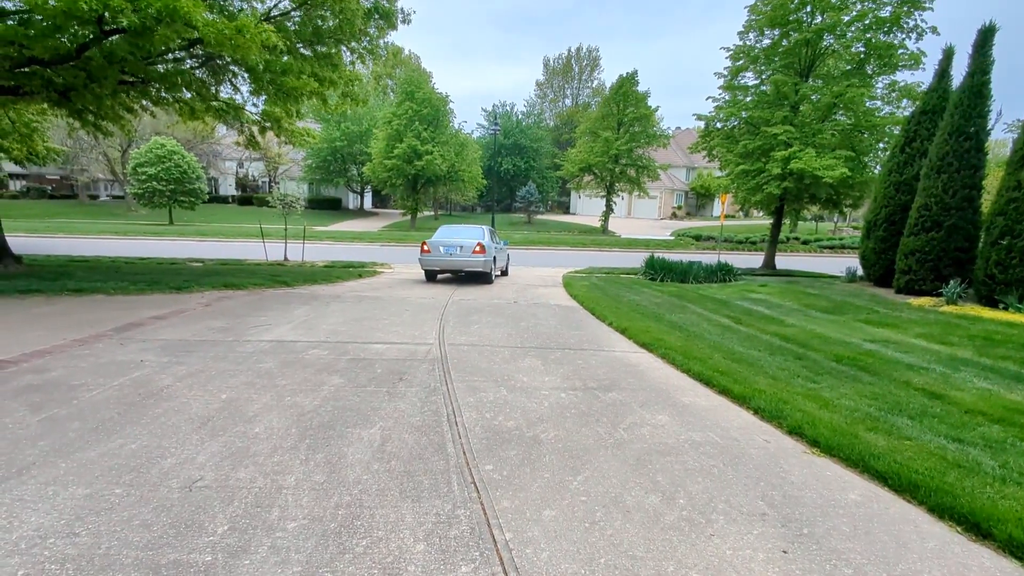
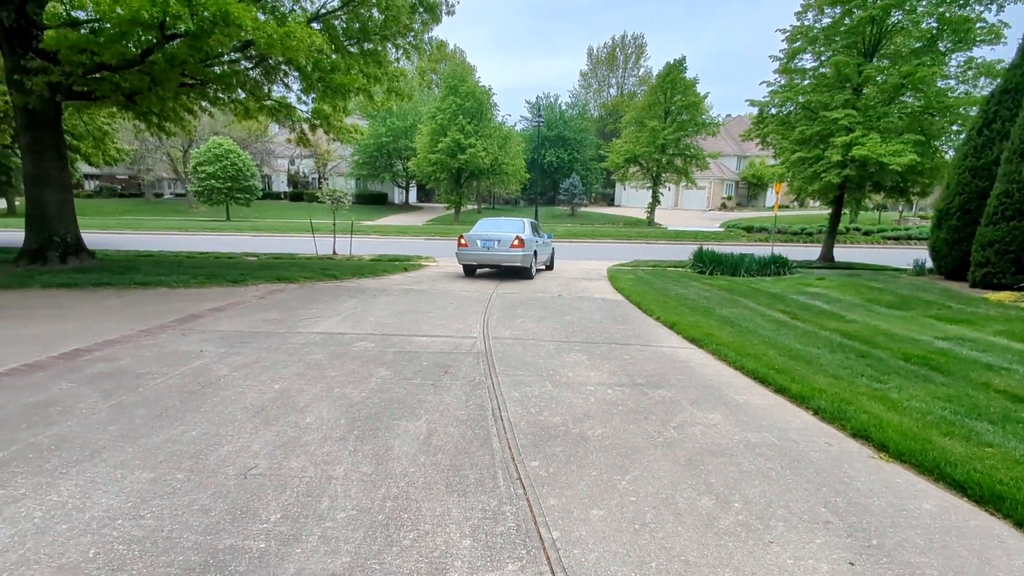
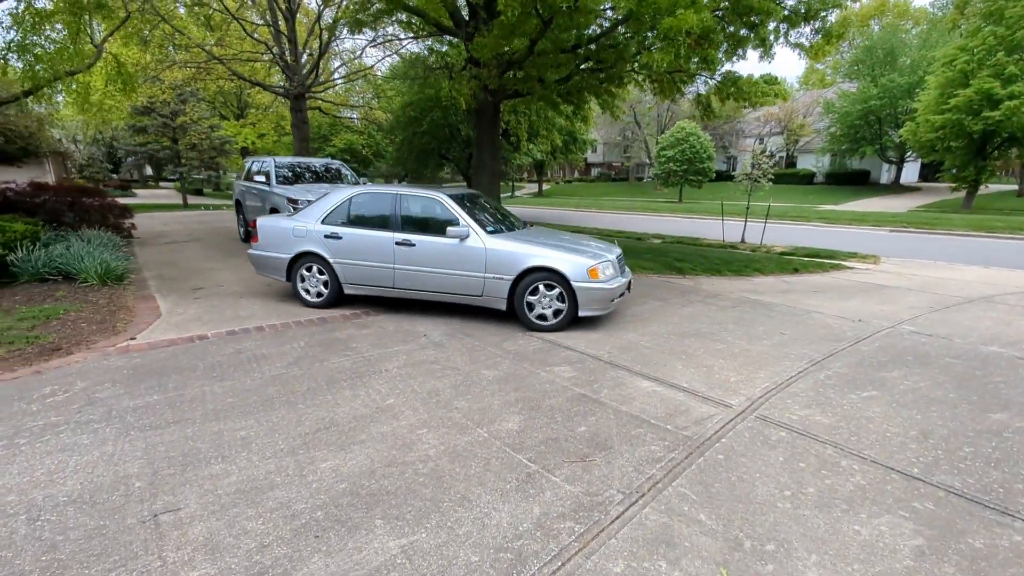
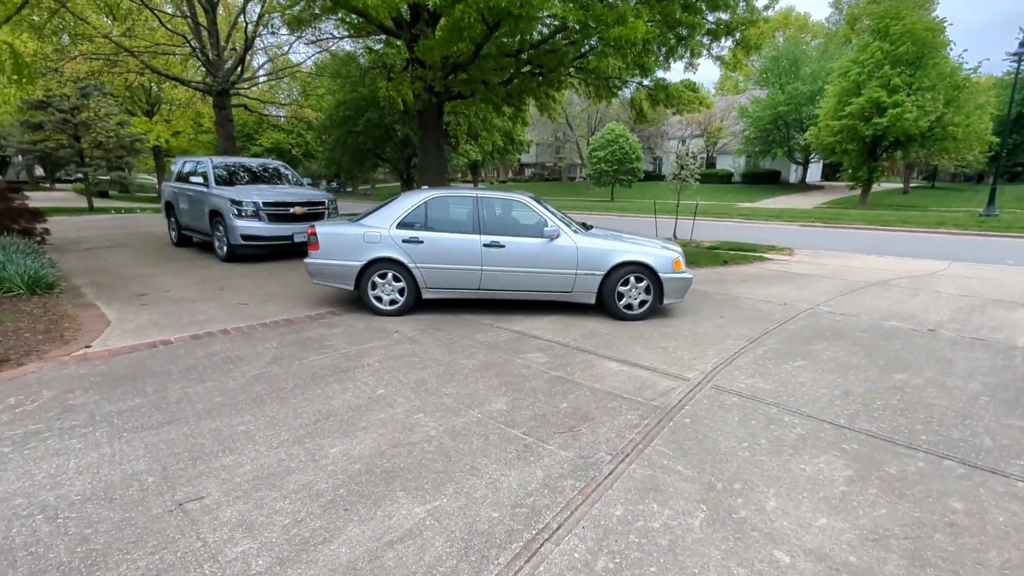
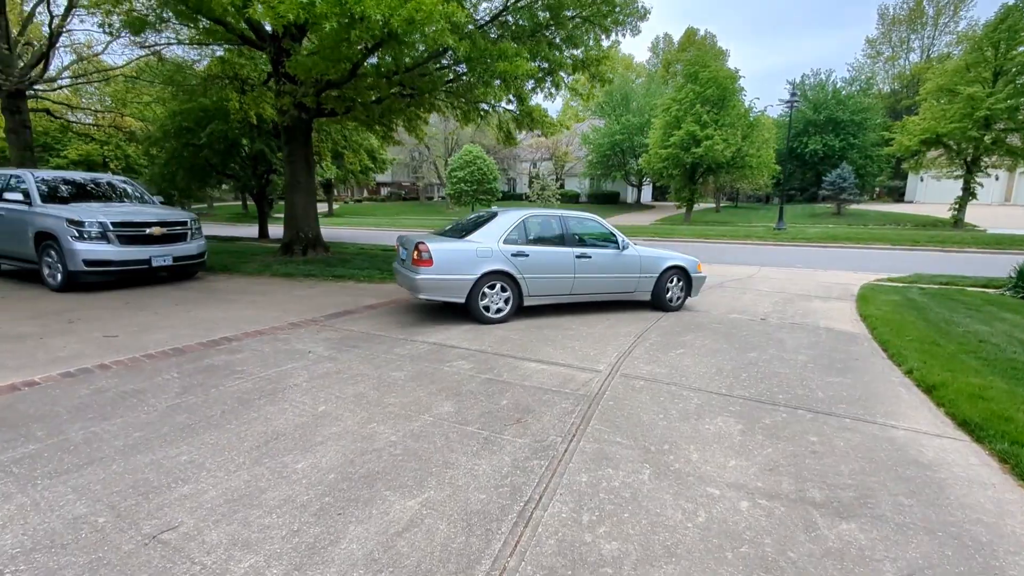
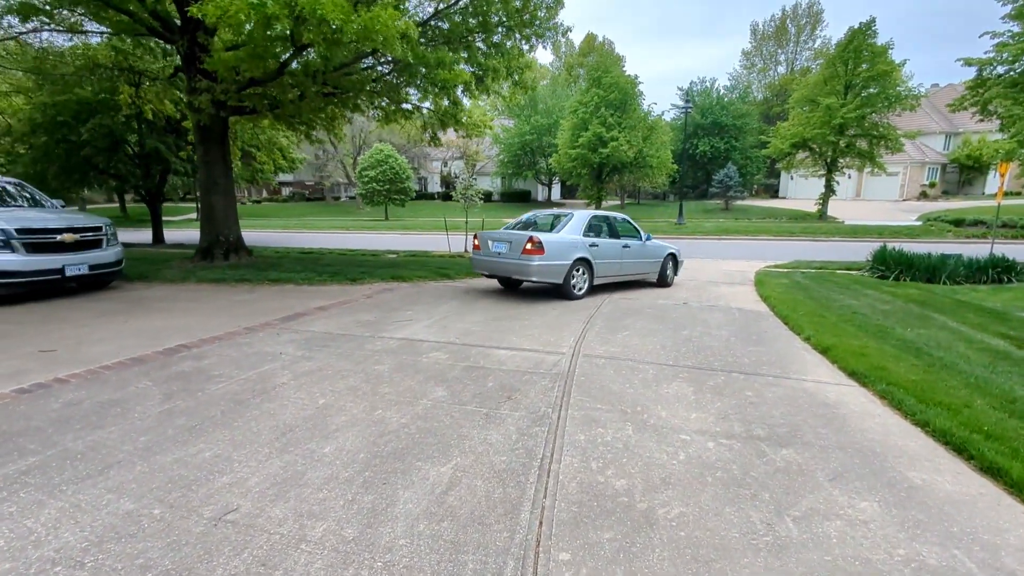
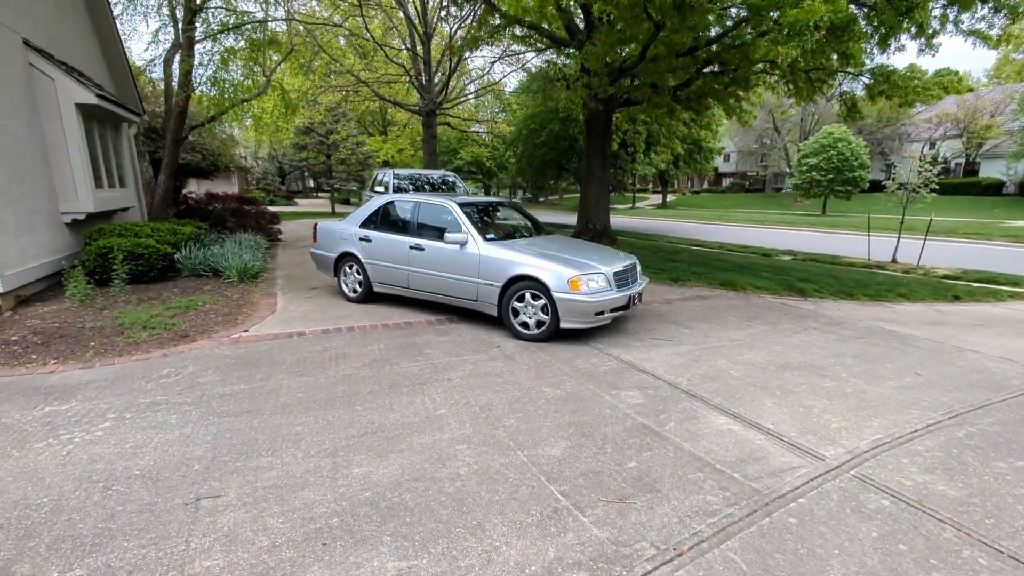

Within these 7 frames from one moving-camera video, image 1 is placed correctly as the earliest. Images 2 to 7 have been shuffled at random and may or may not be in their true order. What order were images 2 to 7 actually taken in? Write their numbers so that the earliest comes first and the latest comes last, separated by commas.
2, 6, 5, 4, 3, 7
